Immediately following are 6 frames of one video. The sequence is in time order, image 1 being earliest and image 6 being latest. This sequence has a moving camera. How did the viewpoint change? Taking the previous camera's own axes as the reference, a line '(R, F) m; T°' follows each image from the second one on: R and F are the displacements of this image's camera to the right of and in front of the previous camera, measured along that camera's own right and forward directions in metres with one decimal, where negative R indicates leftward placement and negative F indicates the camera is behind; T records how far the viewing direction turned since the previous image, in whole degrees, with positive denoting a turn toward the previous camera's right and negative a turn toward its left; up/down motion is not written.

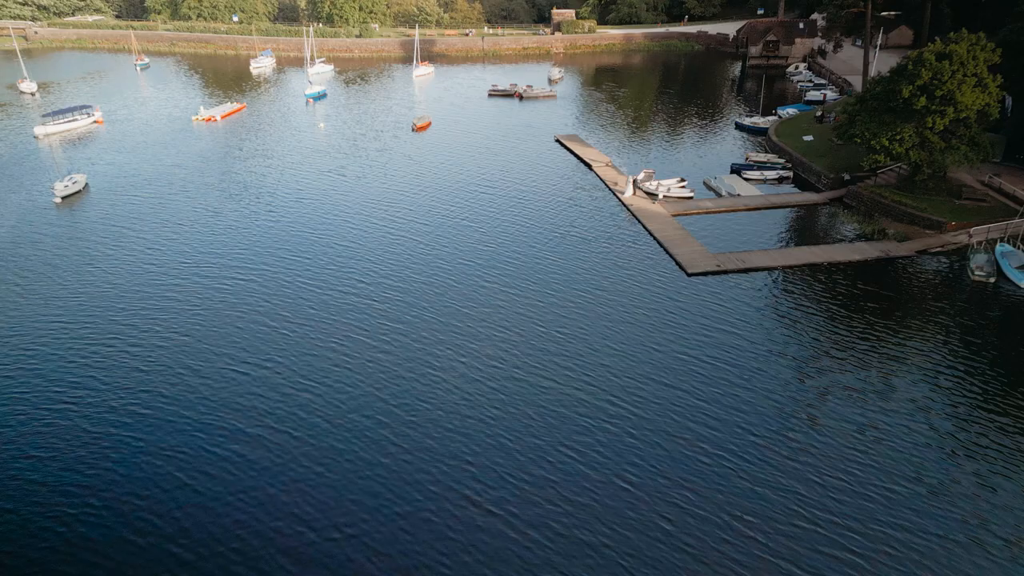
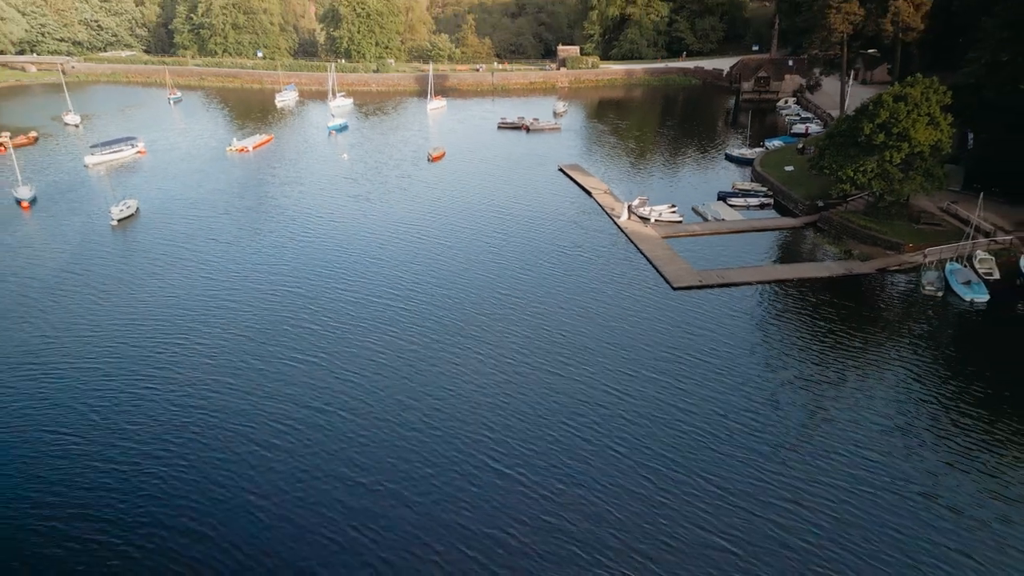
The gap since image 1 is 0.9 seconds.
(0.0, -4.2) m; -1°
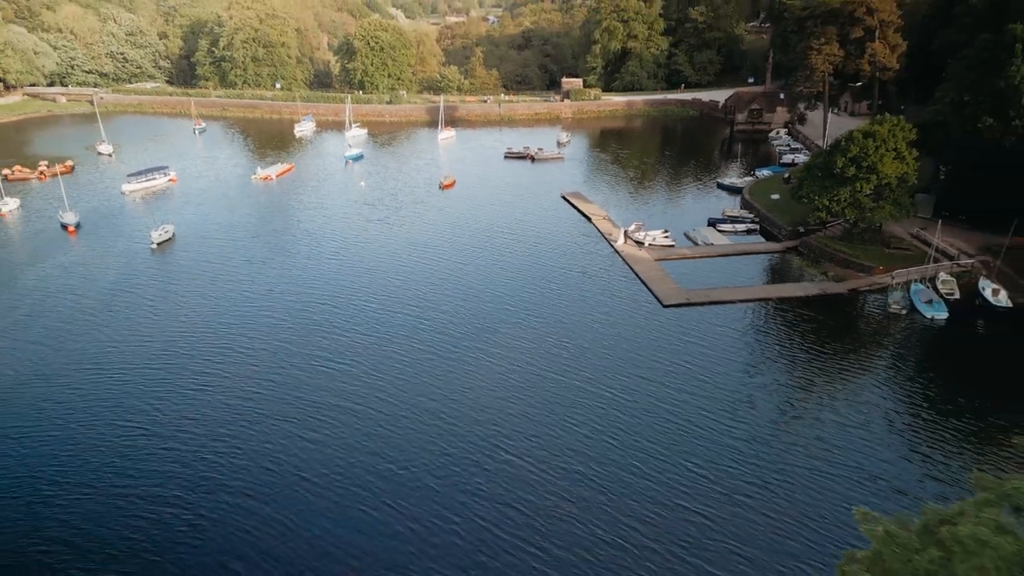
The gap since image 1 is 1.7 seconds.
(0.0, -3.6) m; 0°
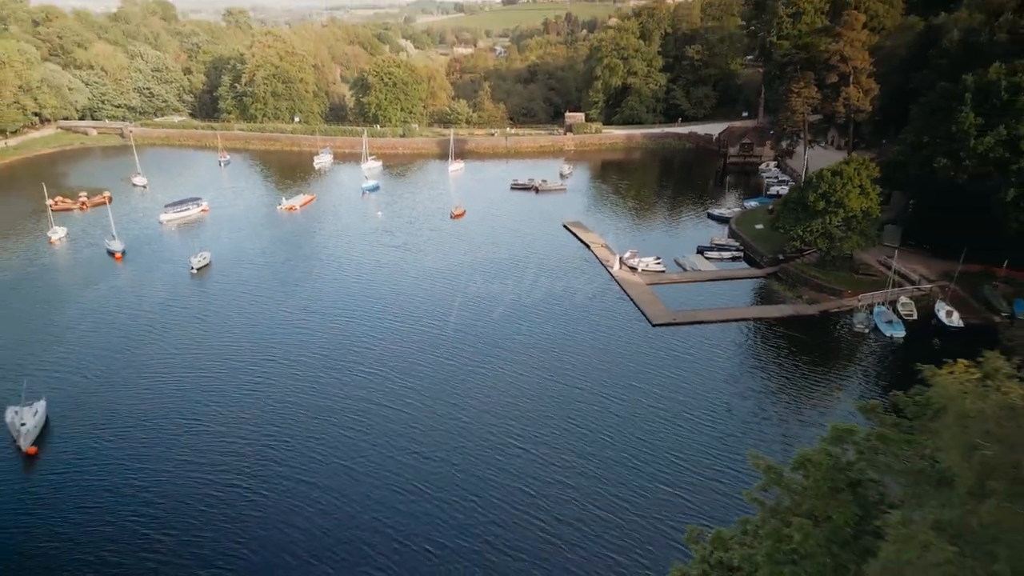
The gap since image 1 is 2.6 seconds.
(0.0, -4.6) m; 0°
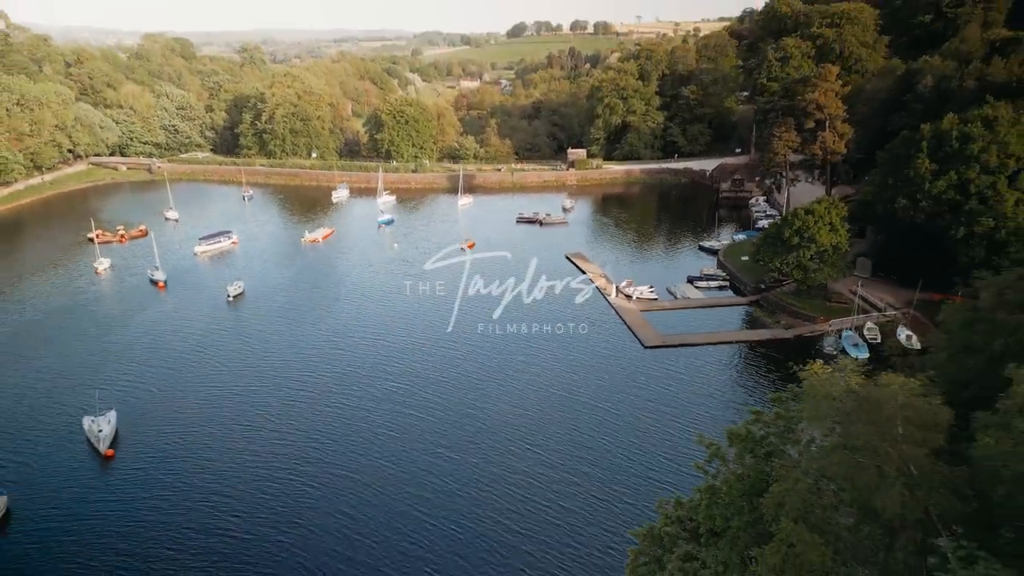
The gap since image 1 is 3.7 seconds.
(-0.1, -5.2) m; 0°
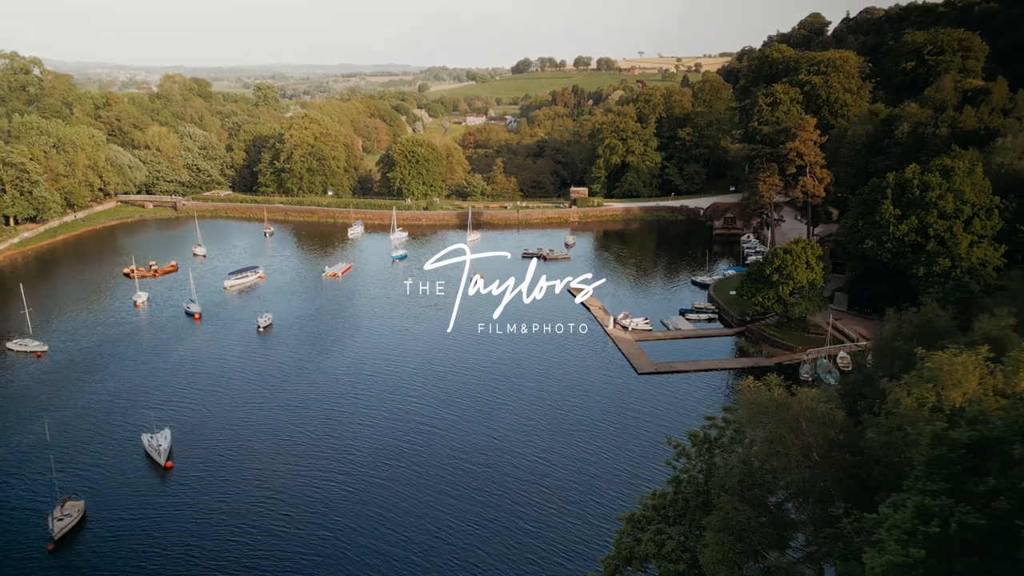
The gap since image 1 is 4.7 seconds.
(-0.2, -5.2) m; 0°
